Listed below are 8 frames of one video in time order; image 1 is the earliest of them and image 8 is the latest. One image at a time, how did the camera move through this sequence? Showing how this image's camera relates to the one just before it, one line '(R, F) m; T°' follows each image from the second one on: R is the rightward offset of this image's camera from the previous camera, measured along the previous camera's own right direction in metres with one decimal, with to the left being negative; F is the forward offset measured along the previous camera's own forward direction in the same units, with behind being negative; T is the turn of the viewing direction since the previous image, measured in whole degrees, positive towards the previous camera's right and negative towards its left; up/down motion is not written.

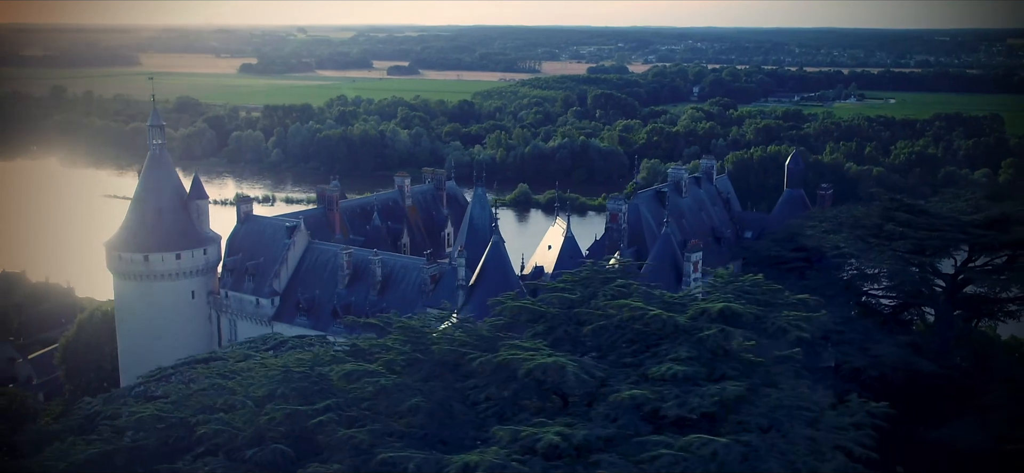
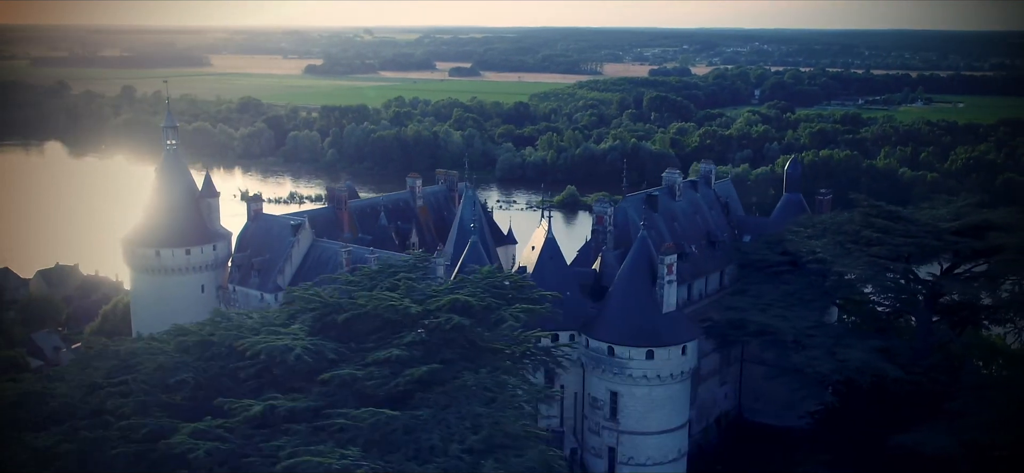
(+2.7, -0.8) m; -4°
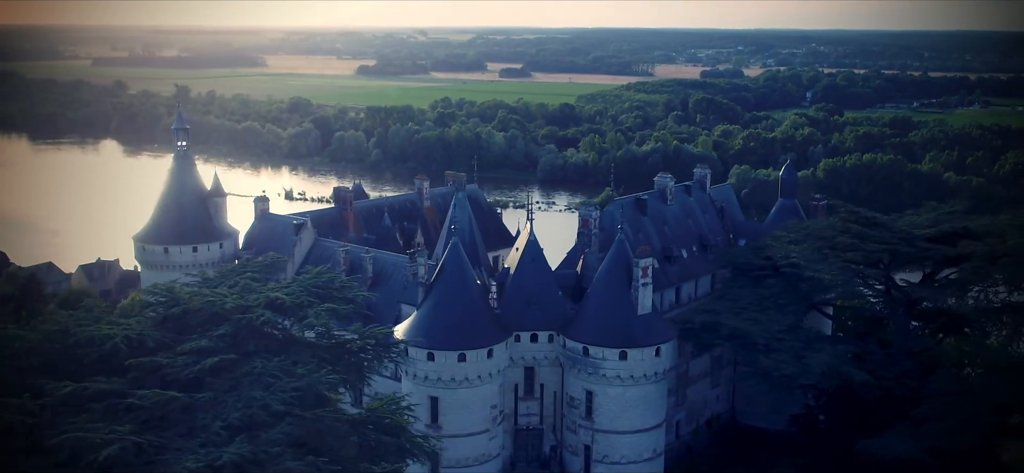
(+2.3, -0.8) m; -3°
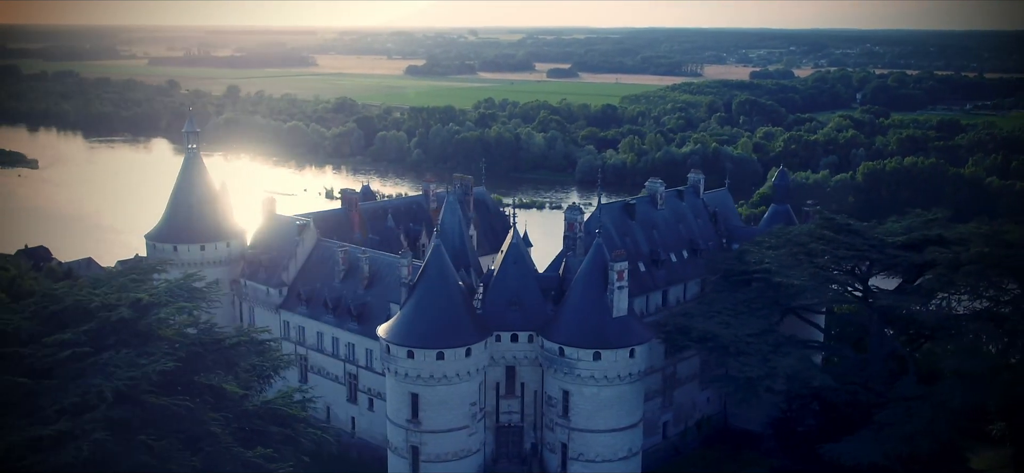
(+2.3, -1.0) m; -3°
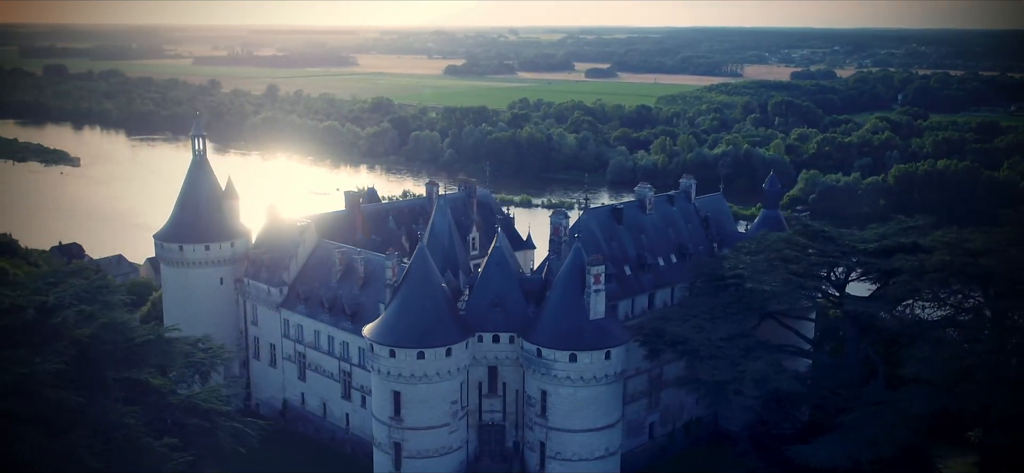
(+2.0, -0.9) m; -2°
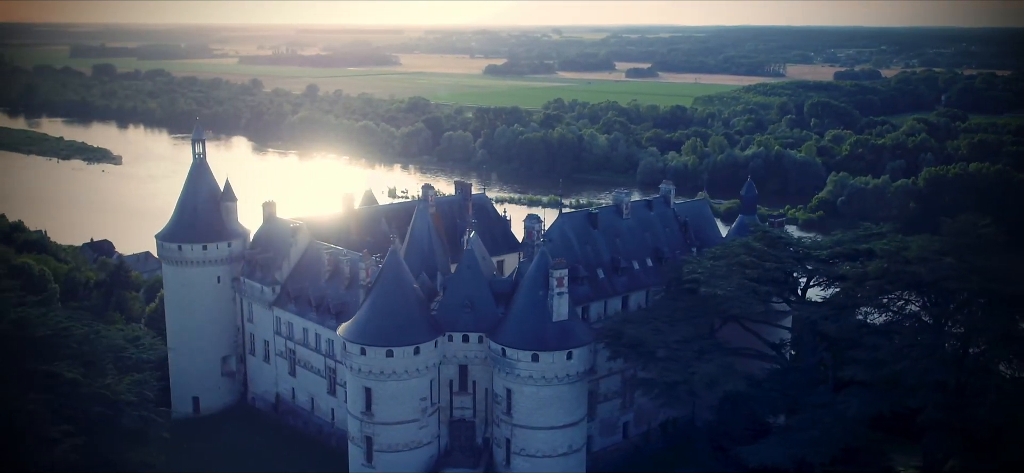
(+2.7, -1.2) m; -2°
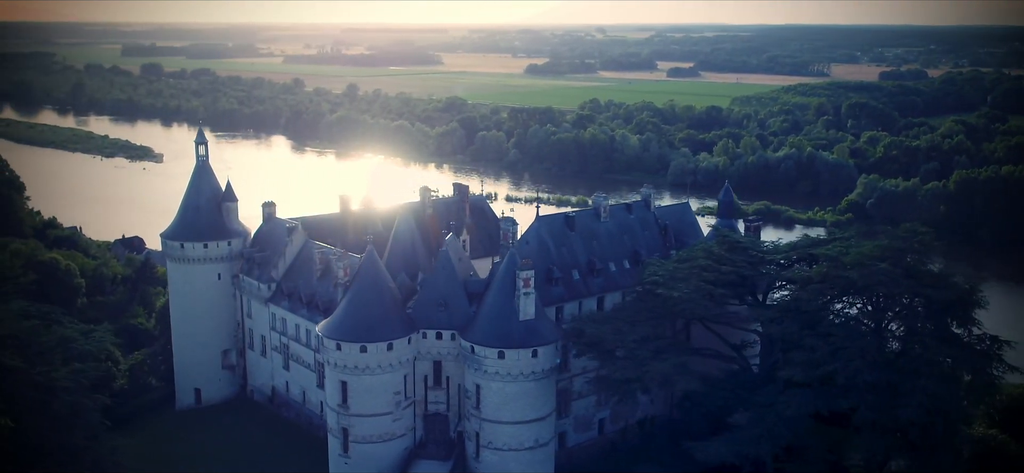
(+2.7, -1.4) m; -3°
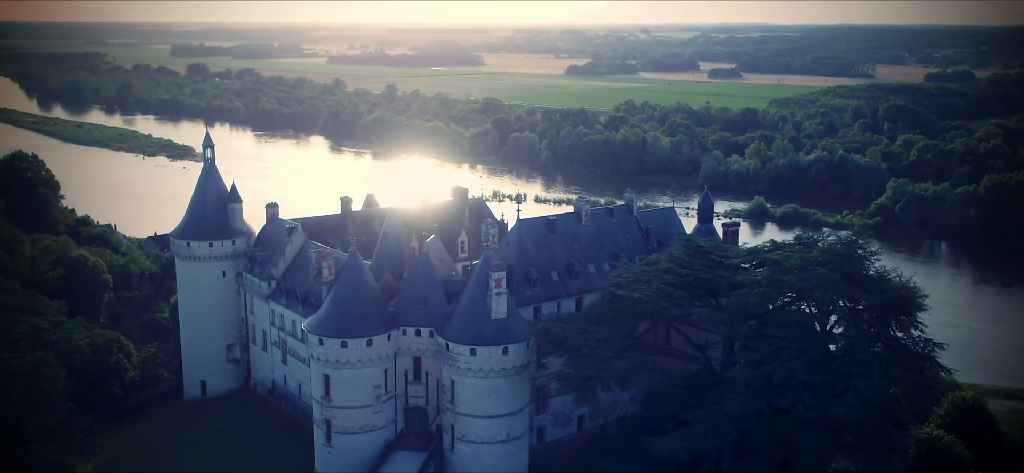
(+2.6, -1.7) m; -2°
